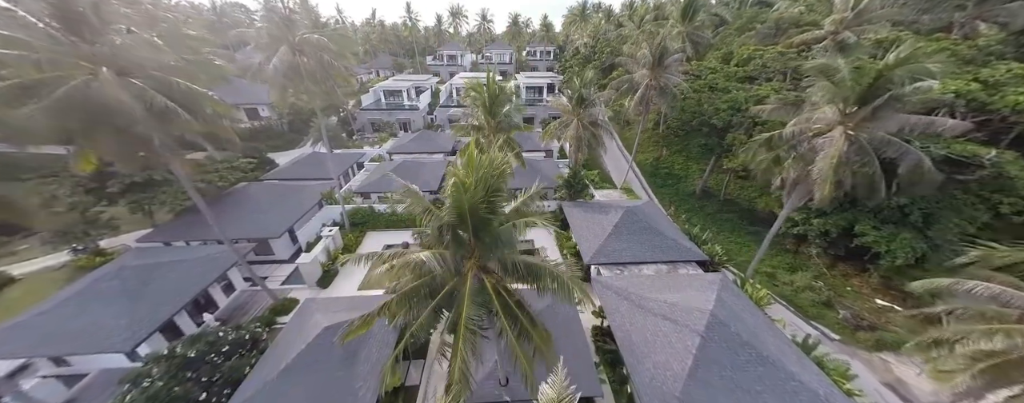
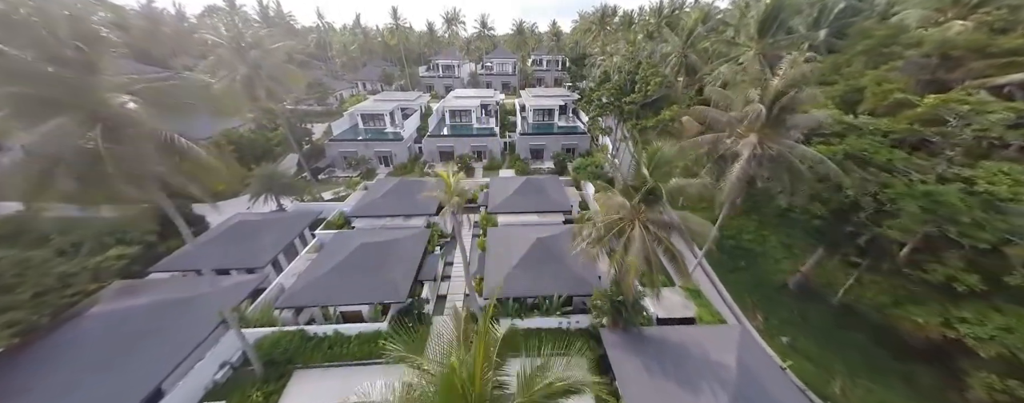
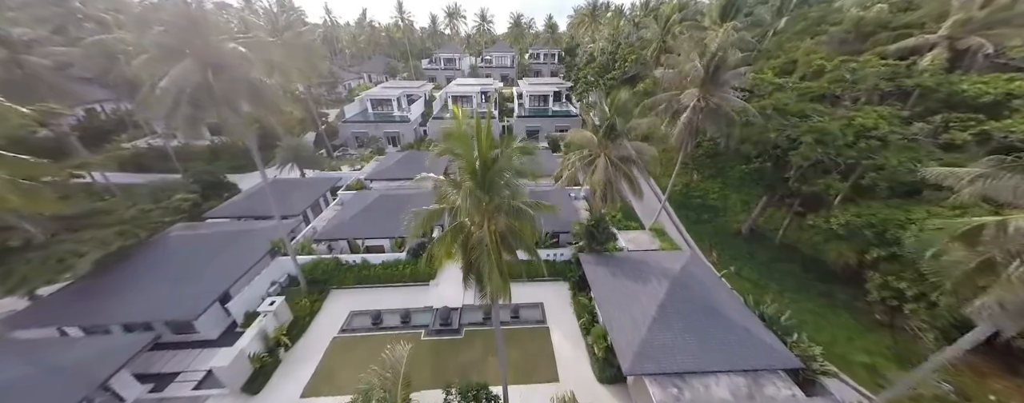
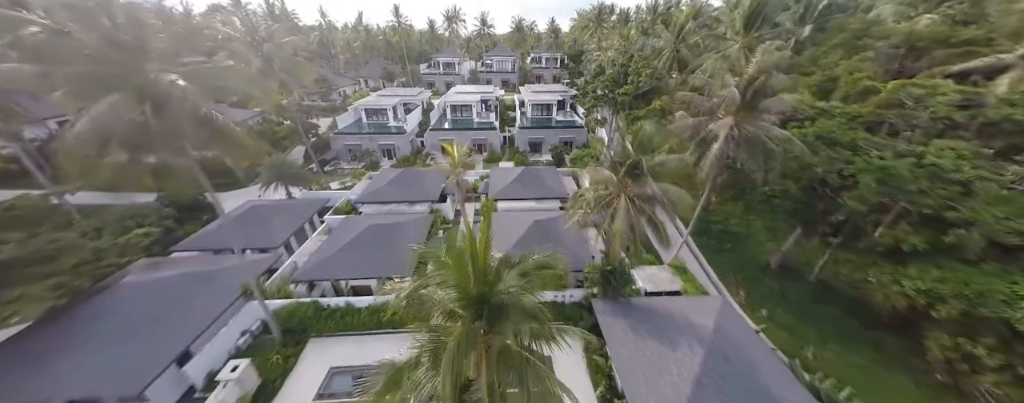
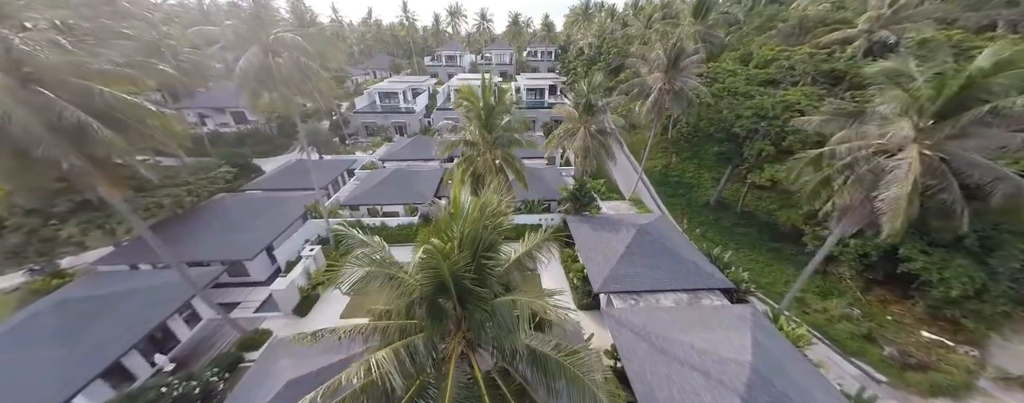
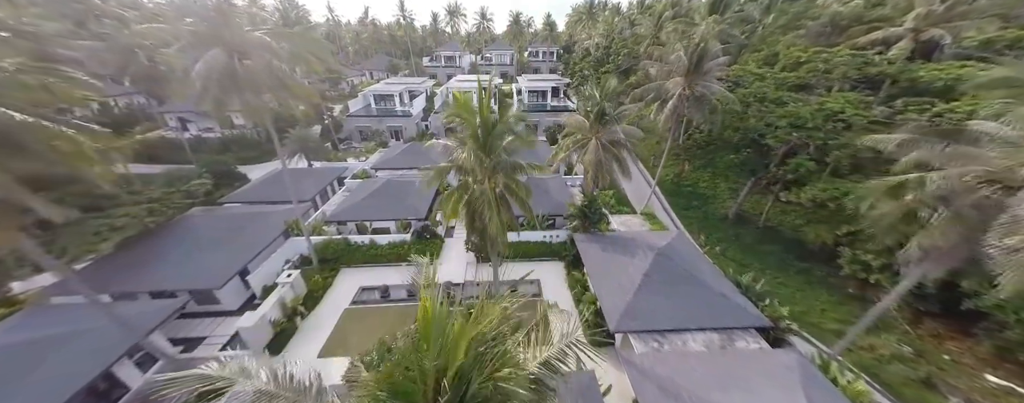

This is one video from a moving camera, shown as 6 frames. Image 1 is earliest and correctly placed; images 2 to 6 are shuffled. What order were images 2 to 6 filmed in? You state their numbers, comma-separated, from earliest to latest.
5, 6, 3, 4, 2
